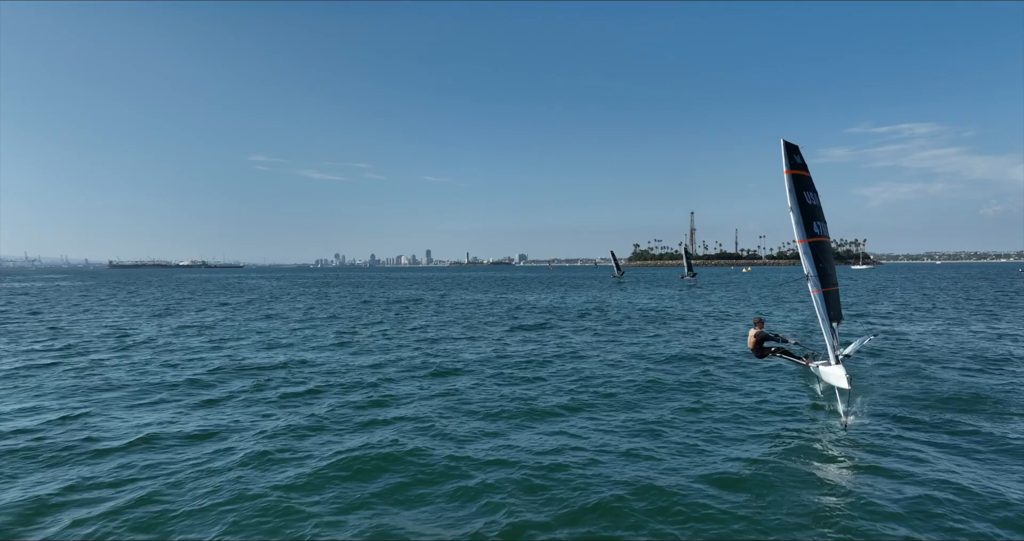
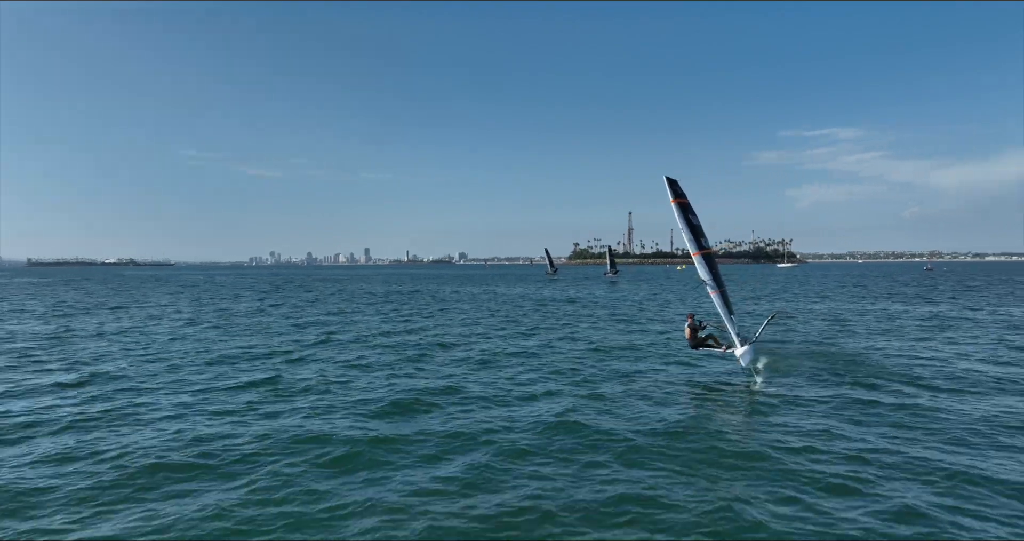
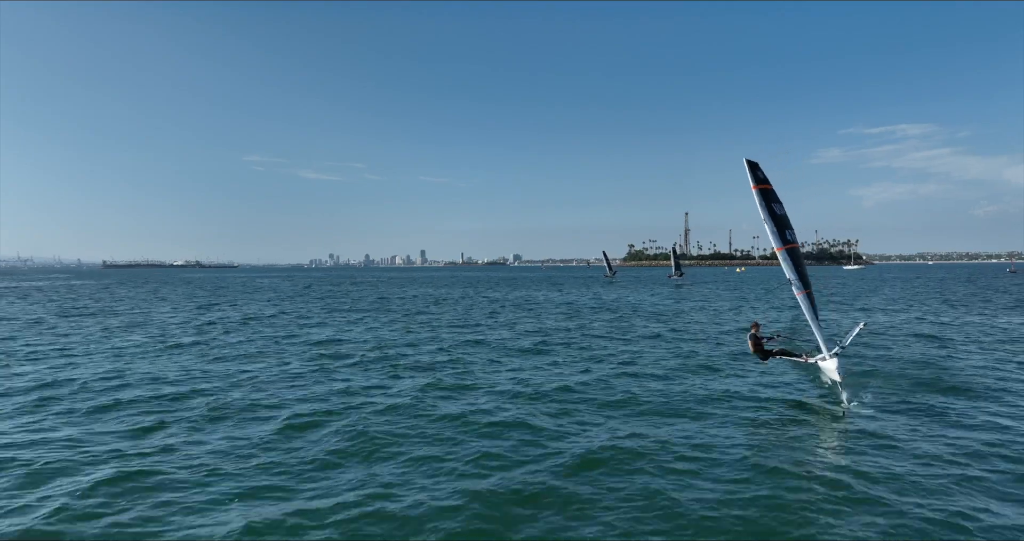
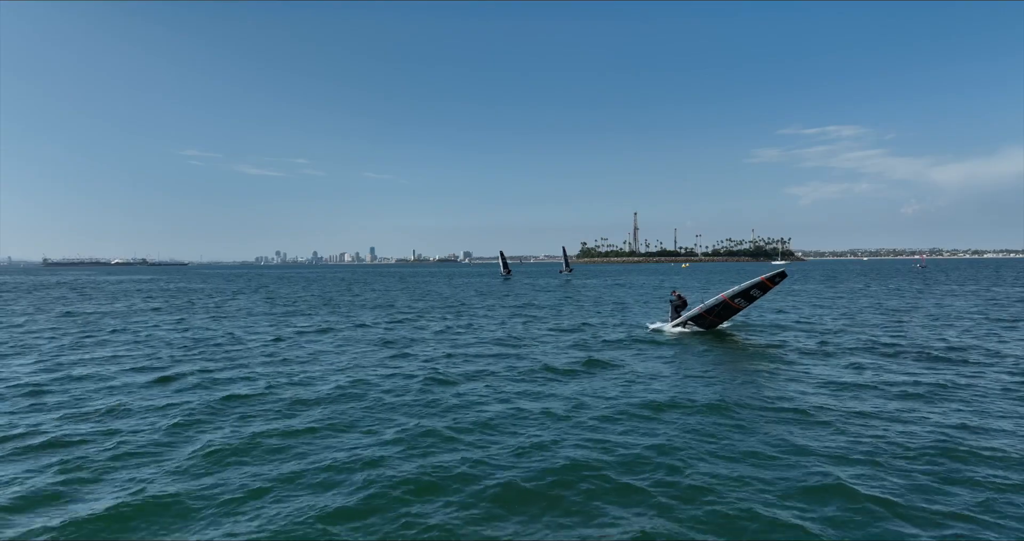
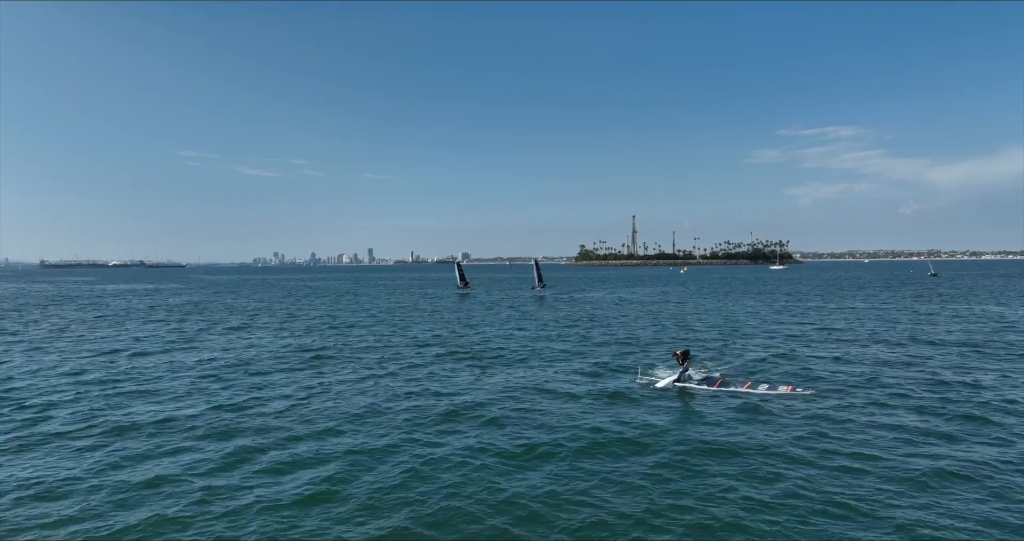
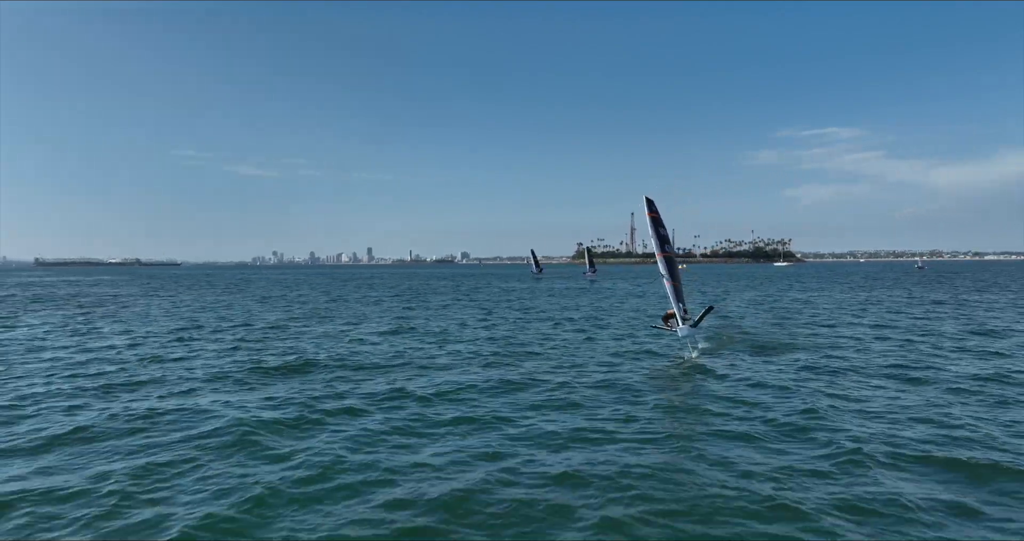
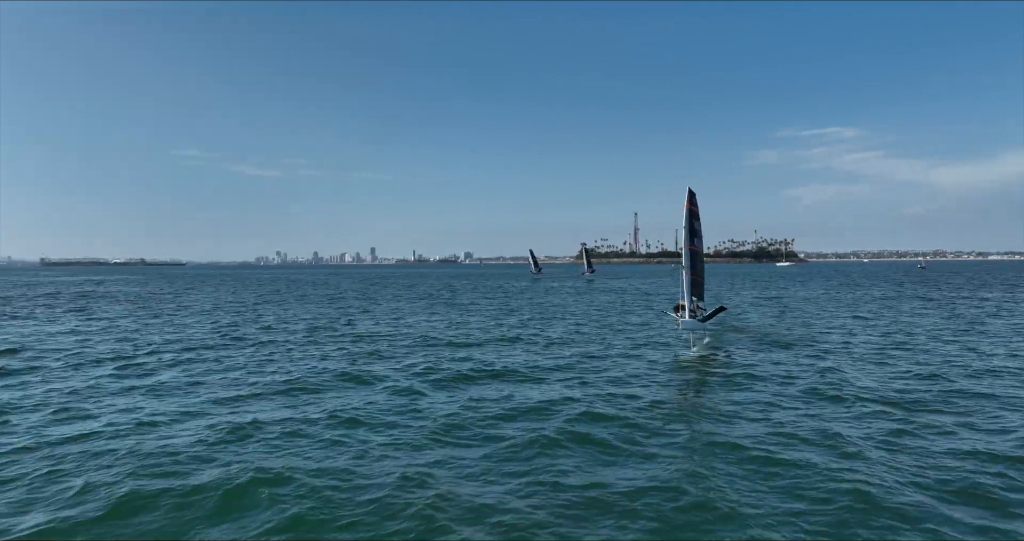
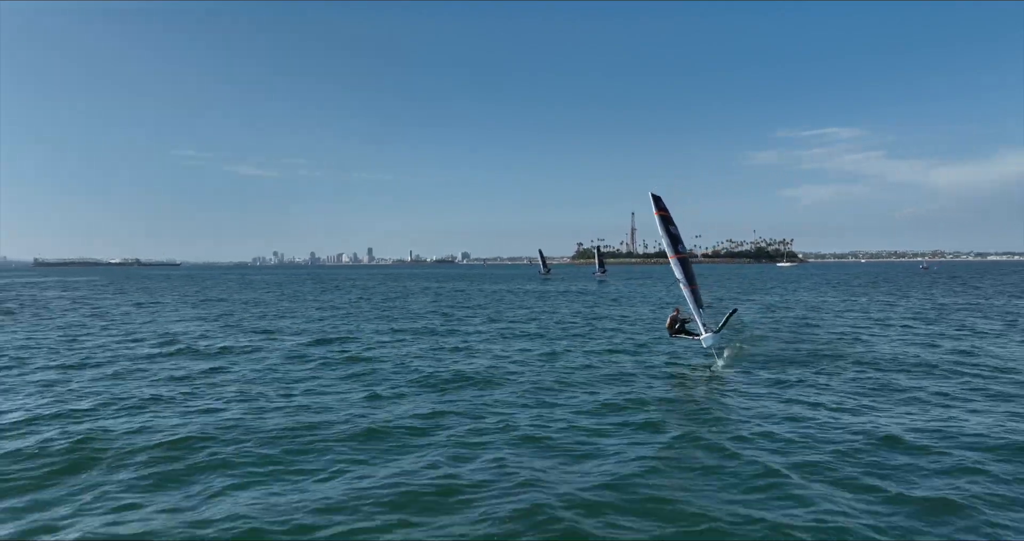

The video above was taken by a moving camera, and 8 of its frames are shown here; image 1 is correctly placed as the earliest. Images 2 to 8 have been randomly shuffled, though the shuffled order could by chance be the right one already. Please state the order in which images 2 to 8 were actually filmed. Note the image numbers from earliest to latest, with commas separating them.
3, 2, 8, 6, 7, 4, 5
